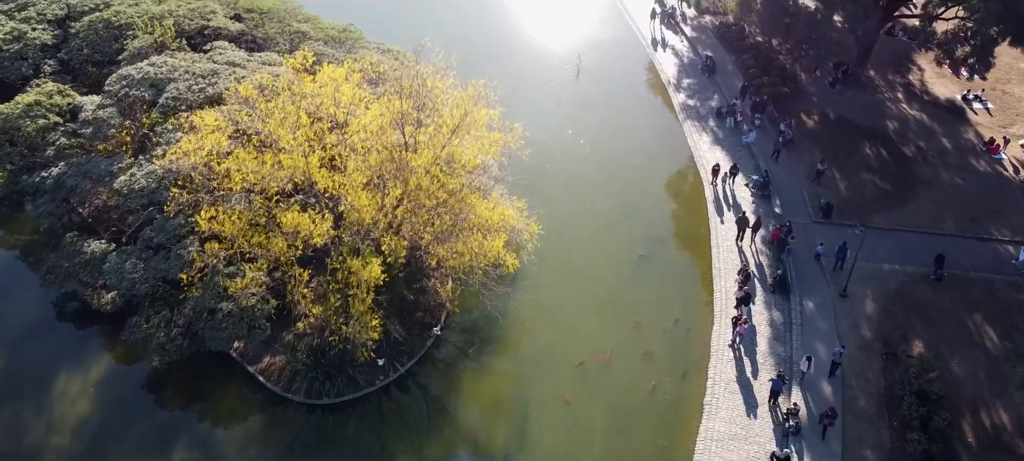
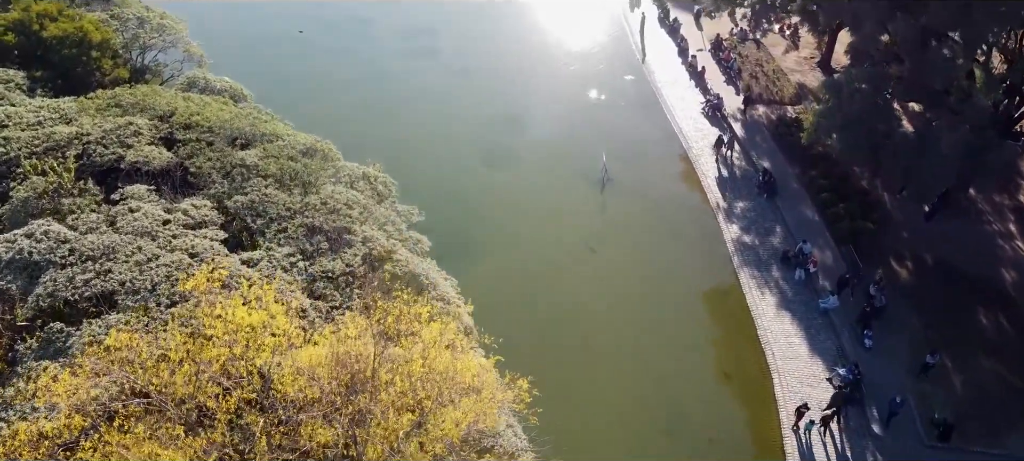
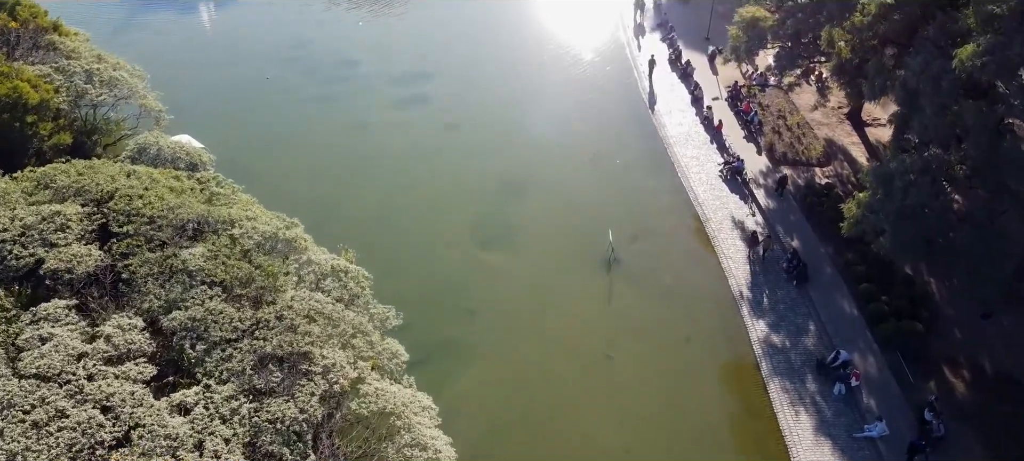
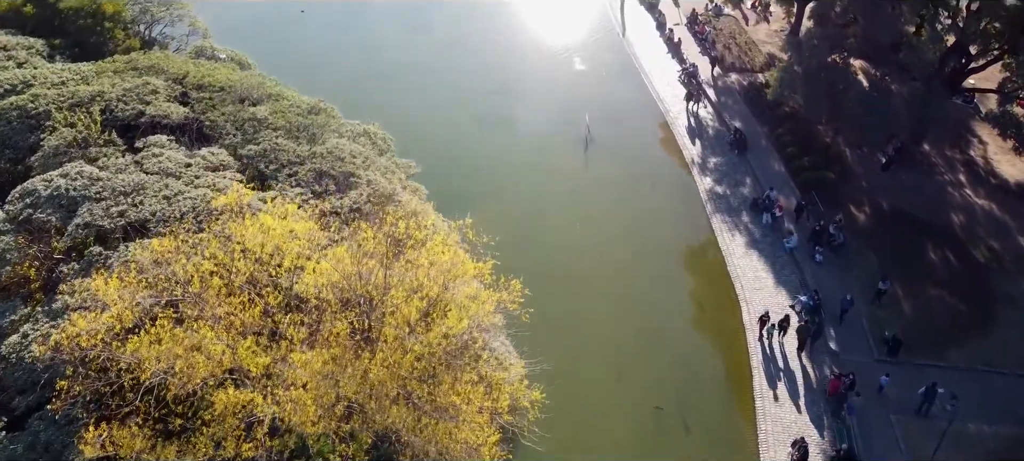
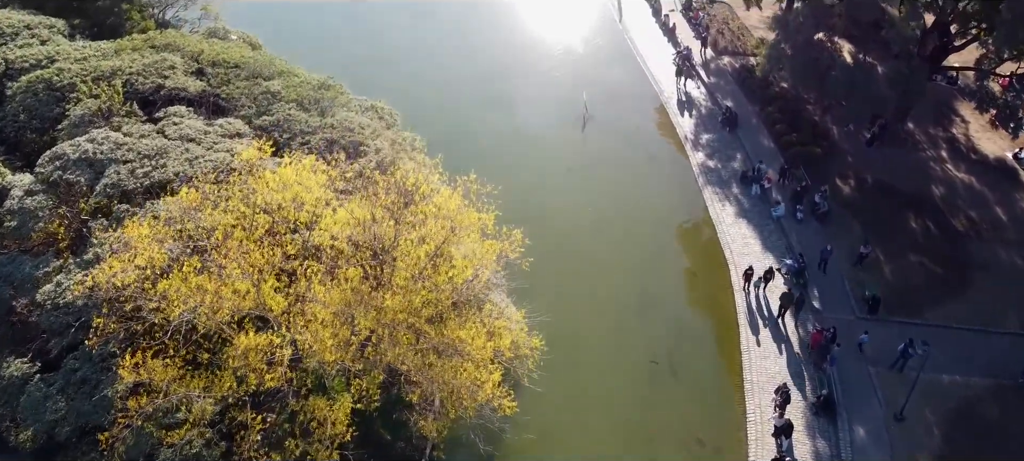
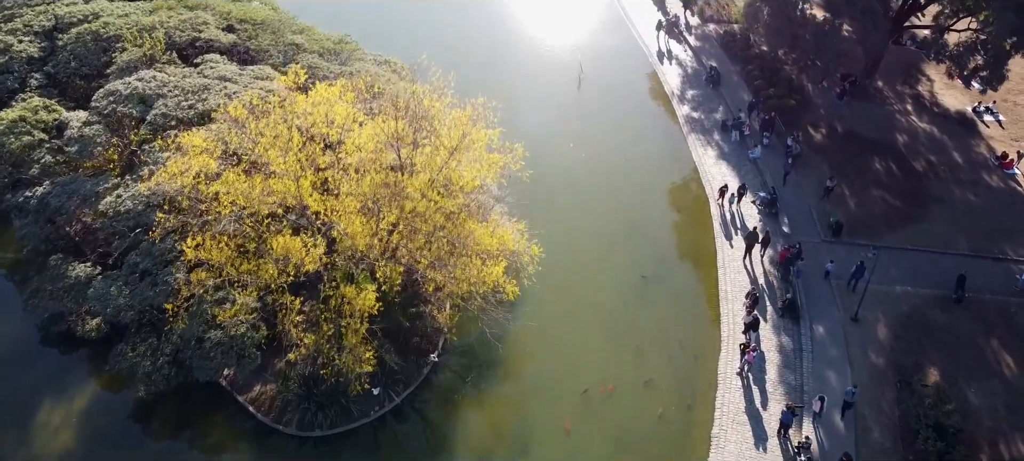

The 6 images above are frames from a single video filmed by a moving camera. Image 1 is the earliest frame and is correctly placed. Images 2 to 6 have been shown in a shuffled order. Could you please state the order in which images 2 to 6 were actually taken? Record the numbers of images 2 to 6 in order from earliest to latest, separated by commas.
6, 5, 4, 2, 3
